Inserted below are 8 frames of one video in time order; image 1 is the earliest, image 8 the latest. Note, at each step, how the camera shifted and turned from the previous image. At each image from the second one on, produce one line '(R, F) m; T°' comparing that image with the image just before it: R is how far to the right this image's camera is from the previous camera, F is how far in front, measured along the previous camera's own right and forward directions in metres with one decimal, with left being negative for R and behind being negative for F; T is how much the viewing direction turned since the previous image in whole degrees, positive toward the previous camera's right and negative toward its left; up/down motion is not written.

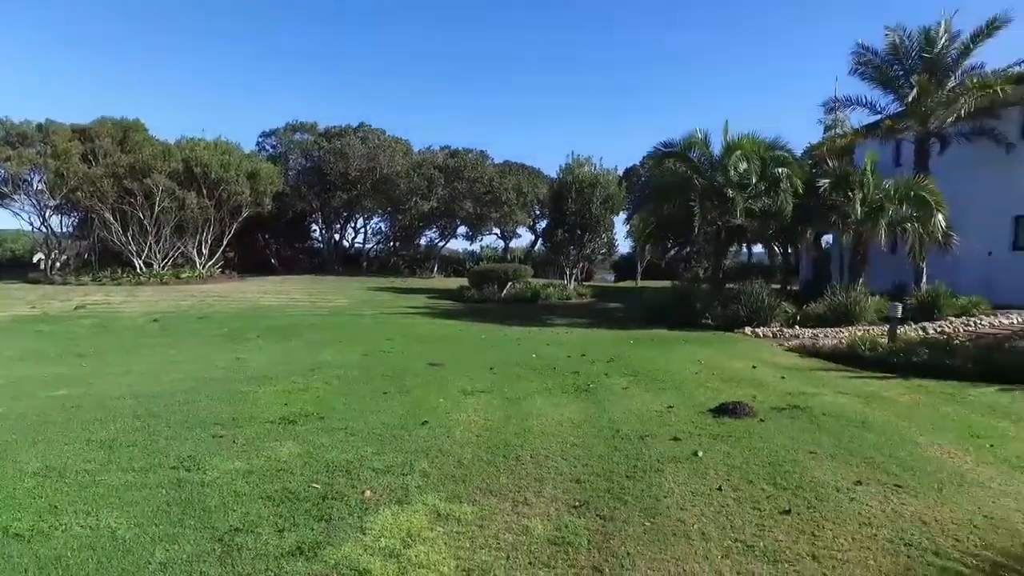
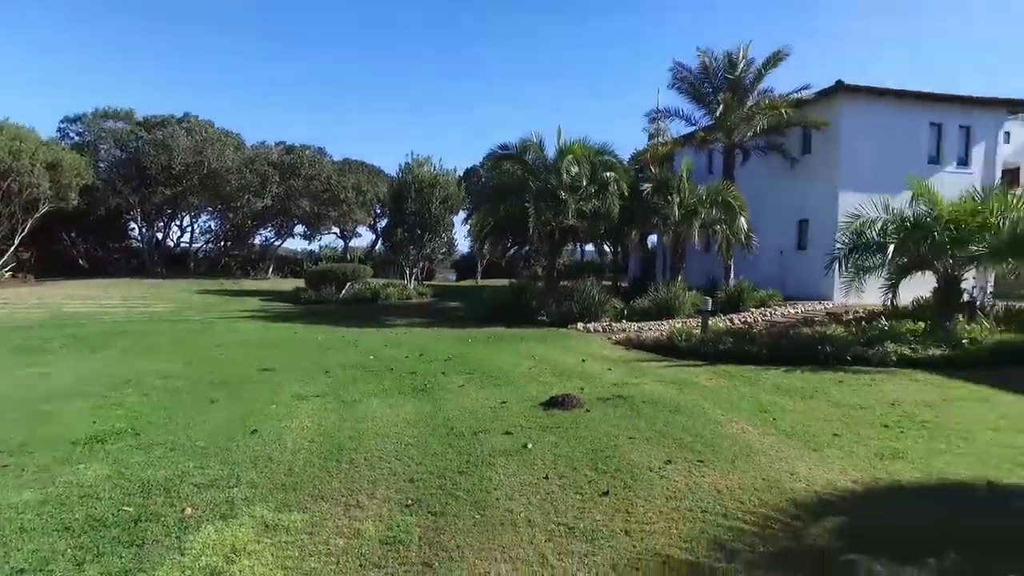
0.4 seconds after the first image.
(+0.1, -0.1) m; +13°
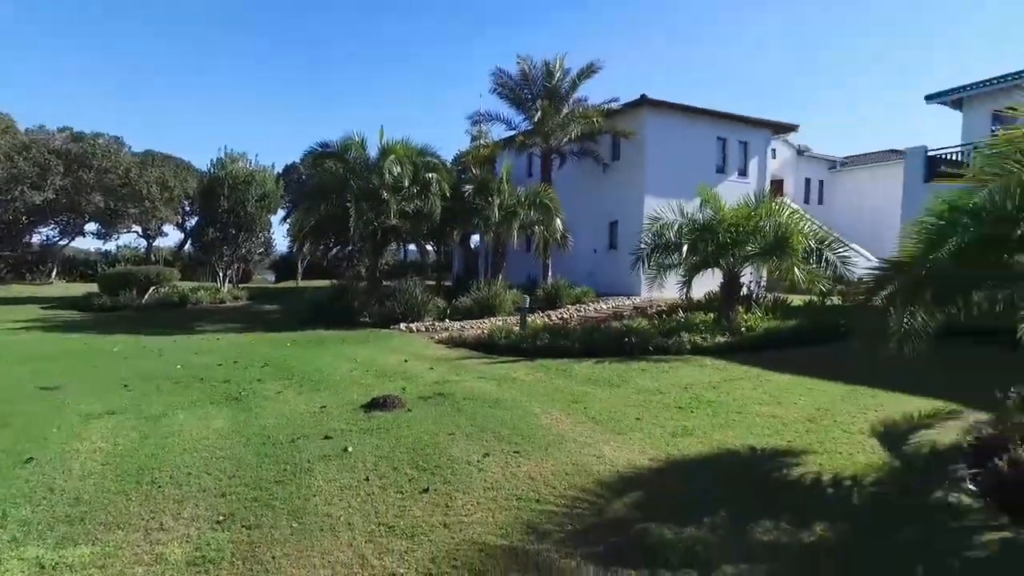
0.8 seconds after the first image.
(+0.1, -0.1) m; +14°
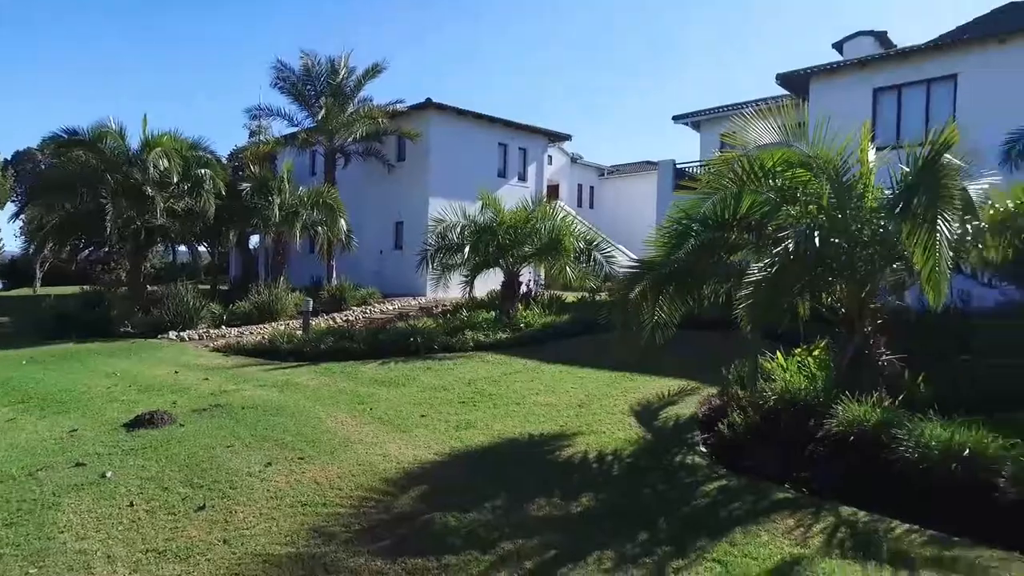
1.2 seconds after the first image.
(0.0, -0.2) m; +17°
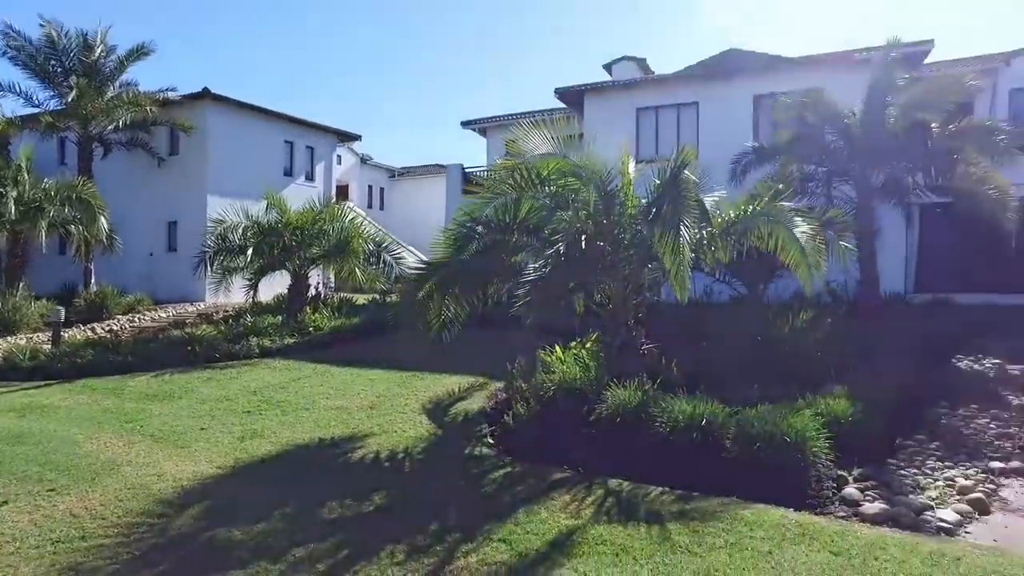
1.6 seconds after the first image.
(0.0, -0.2) m; +17°
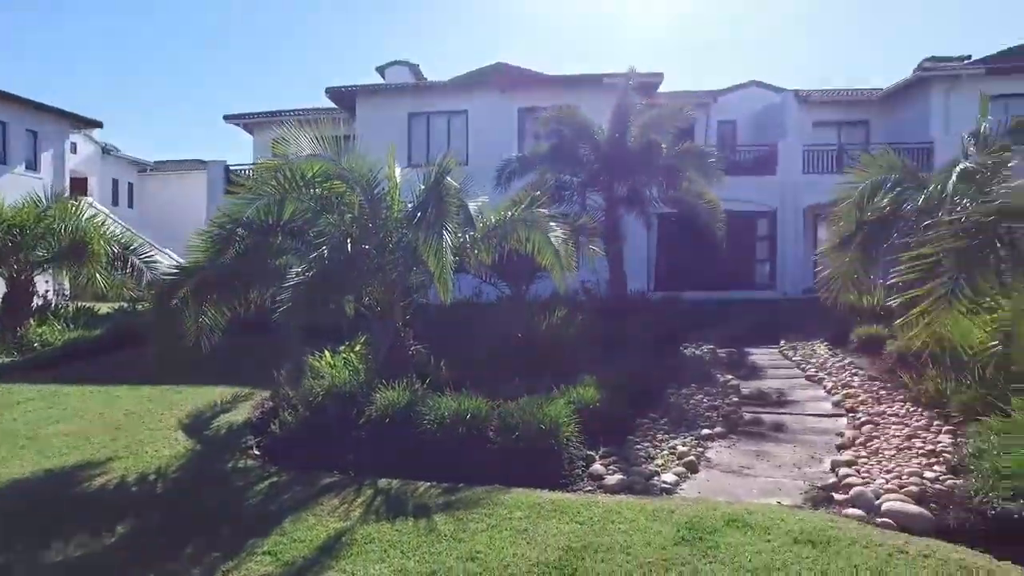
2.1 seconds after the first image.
(+0.1, -0.2) m; +18°
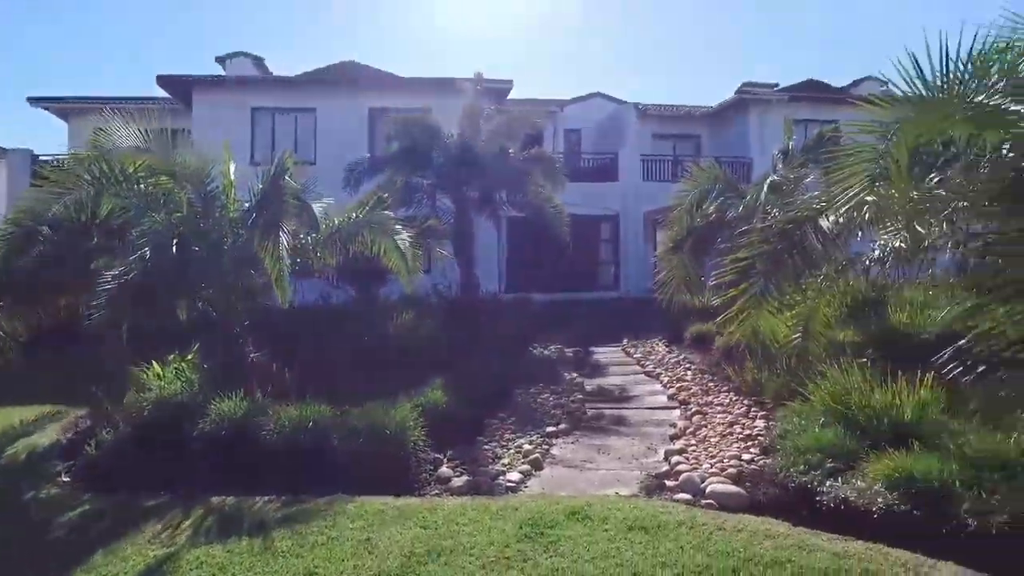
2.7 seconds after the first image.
(+0.1, 0.0) m; +12°
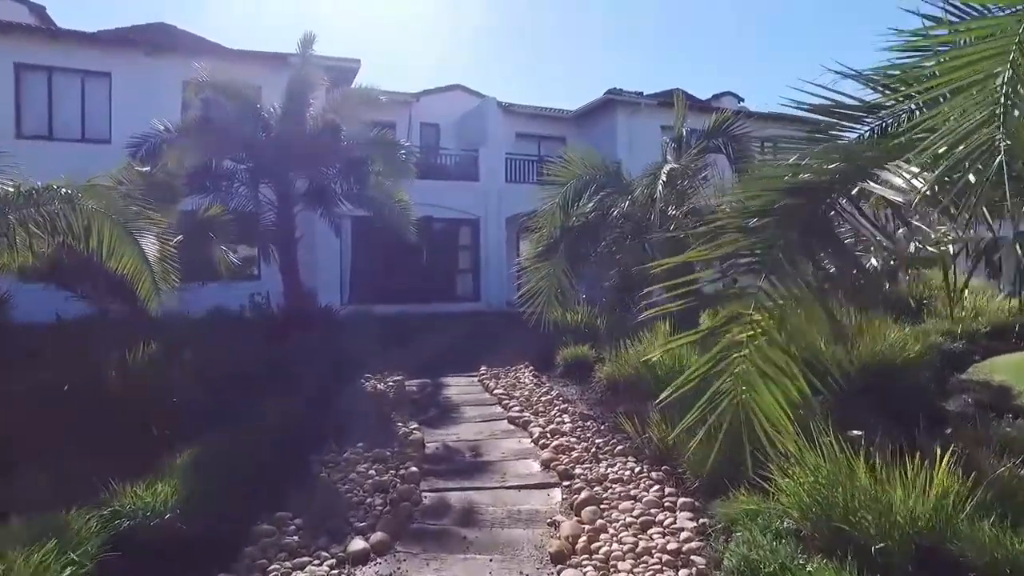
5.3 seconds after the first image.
(+0.5, +3.1) m; +11°
